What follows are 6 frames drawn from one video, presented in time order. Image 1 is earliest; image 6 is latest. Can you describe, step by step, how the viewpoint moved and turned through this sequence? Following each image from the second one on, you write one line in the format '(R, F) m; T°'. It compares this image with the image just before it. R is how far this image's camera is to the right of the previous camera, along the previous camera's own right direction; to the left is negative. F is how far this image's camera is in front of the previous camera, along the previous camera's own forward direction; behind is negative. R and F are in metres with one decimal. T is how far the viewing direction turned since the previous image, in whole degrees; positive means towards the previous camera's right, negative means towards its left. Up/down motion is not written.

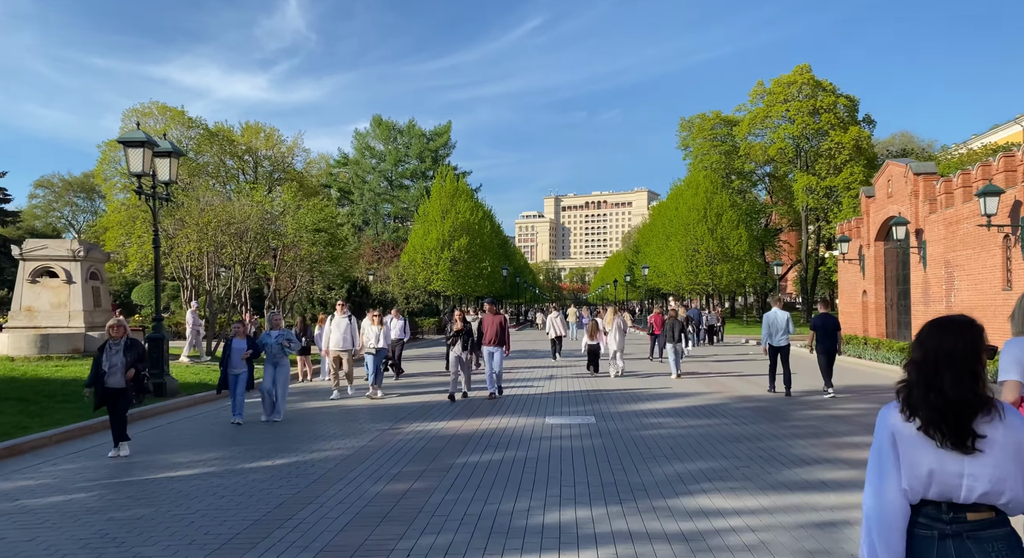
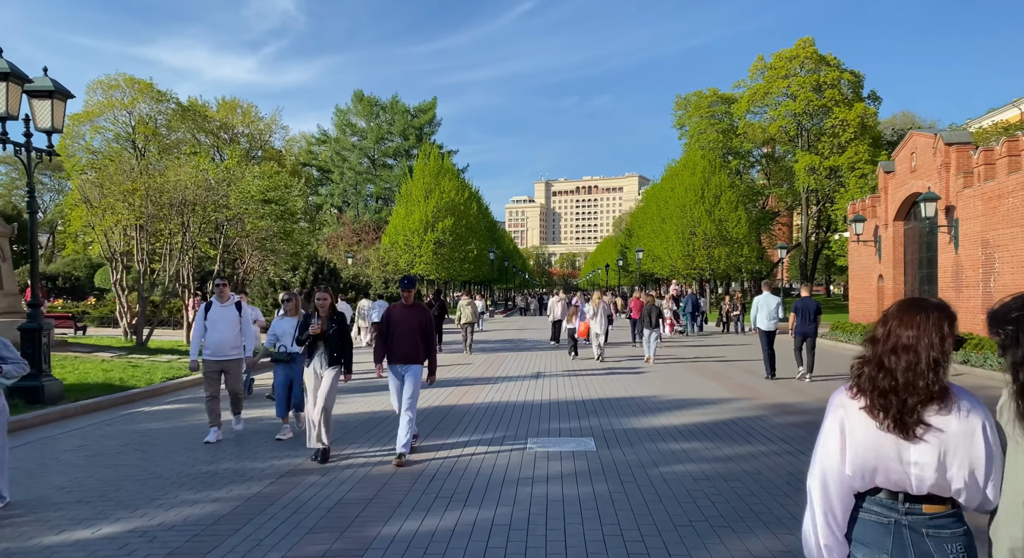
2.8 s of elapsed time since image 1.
(+0.2, +2.7) m; +1°
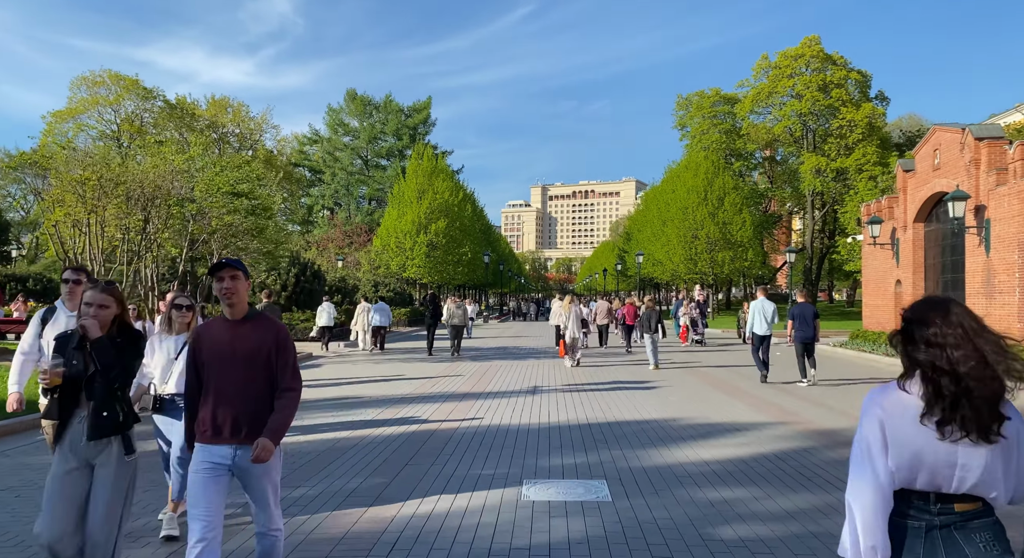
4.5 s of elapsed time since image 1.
(0.0, +1.7) m; 0°
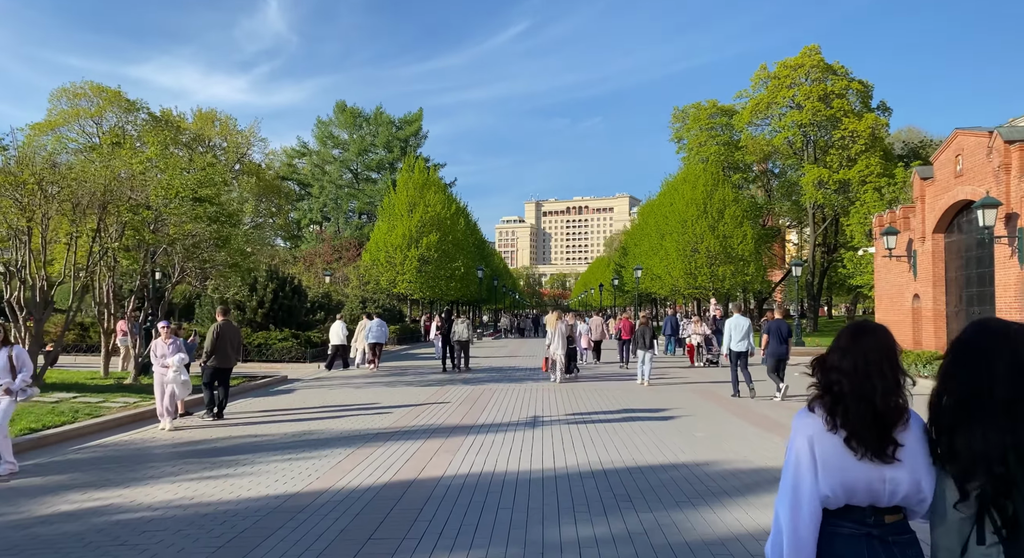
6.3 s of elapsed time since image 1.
(0.0, +1.6) m; 0°
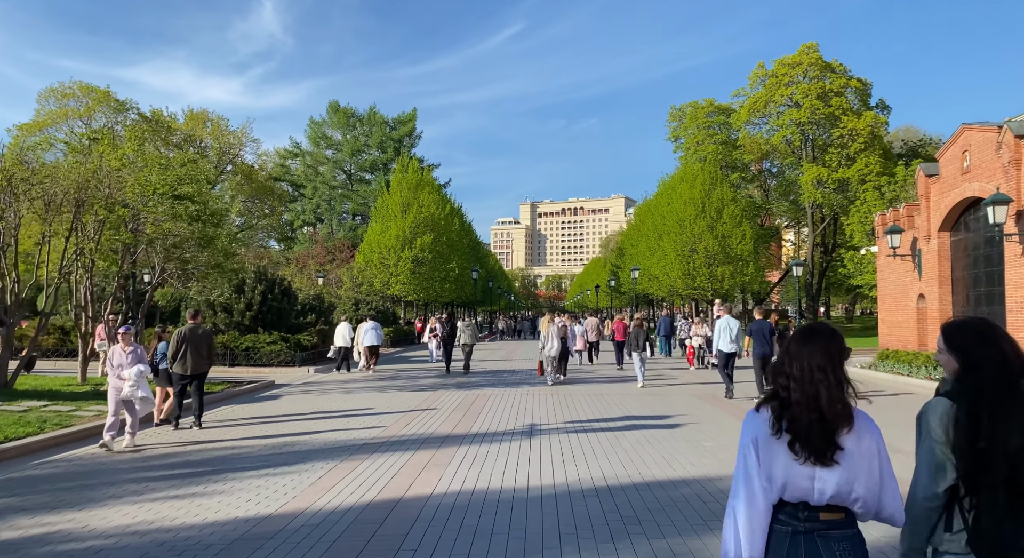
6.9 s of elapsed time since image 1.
(0.0, +0.6) m; 0°
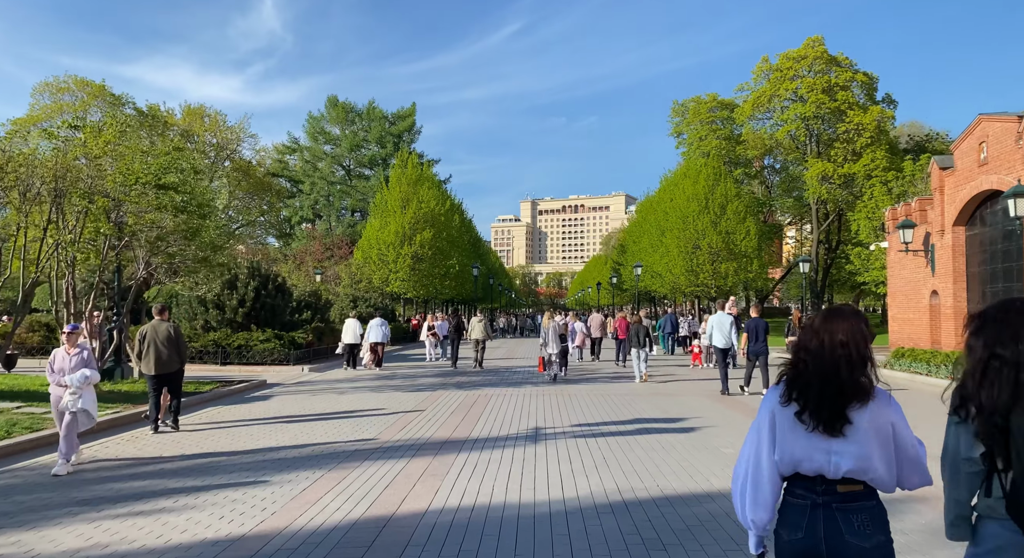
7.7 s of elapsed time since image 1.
(0.0, +0.7) m; 0°
